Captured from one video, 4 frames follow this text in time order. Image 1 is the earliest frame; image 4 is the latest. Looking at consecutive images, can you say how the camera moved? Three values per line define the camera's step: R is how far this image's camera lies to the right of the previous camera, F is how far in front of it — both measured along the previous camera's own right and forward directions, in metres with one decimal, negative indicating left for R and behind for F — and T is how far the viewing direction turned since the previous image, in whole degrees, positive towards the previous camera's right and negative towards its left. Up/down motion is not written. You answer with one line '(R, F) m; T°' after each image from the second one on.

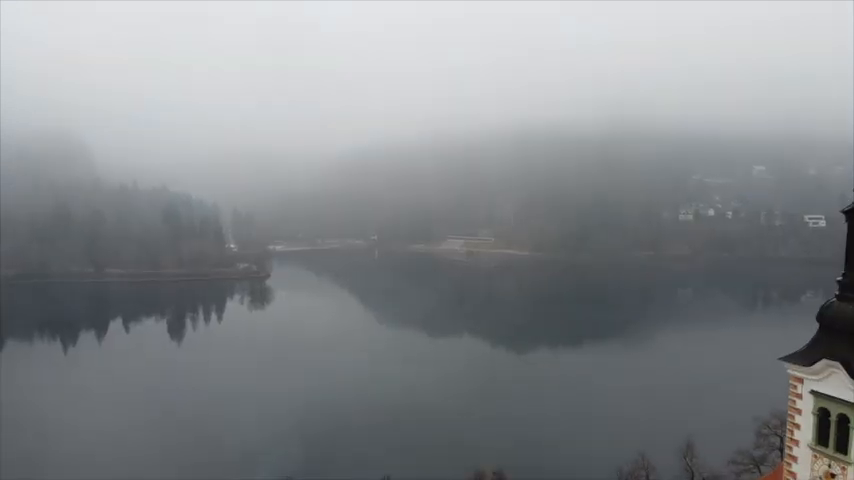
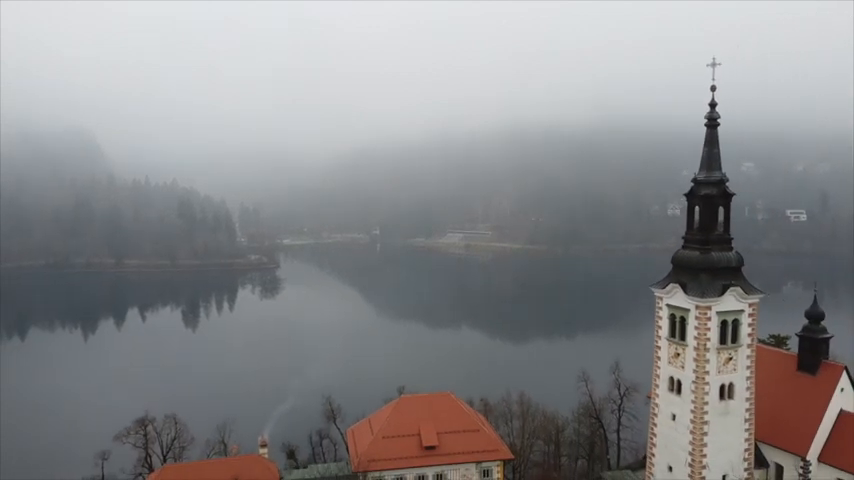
(-0.1, -5.5) m; 0°
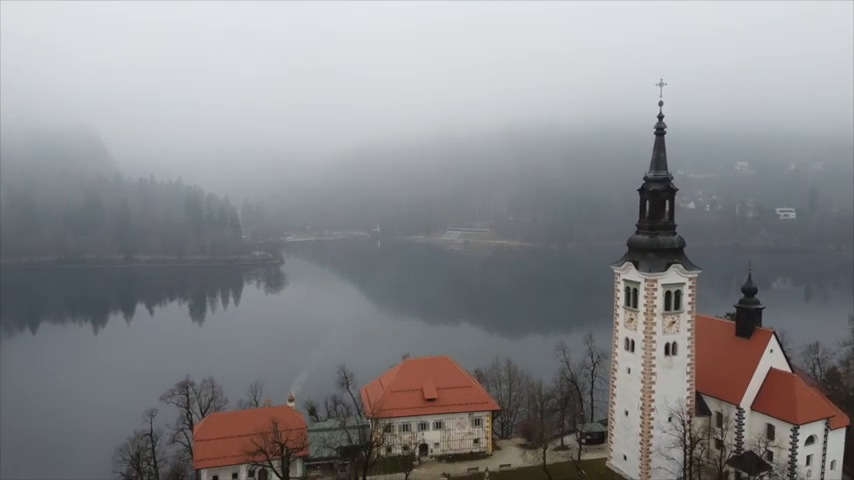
(-0.1, -3.3) m; 0°
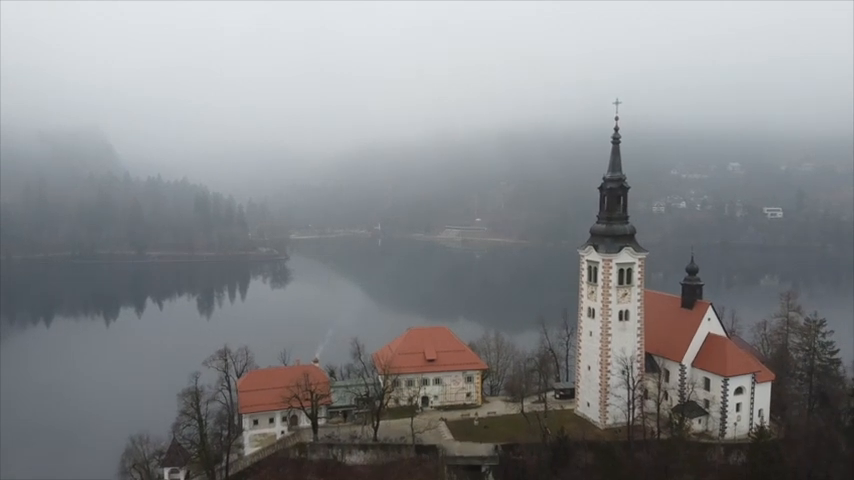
(-0.1, -4.2) m; 0°
